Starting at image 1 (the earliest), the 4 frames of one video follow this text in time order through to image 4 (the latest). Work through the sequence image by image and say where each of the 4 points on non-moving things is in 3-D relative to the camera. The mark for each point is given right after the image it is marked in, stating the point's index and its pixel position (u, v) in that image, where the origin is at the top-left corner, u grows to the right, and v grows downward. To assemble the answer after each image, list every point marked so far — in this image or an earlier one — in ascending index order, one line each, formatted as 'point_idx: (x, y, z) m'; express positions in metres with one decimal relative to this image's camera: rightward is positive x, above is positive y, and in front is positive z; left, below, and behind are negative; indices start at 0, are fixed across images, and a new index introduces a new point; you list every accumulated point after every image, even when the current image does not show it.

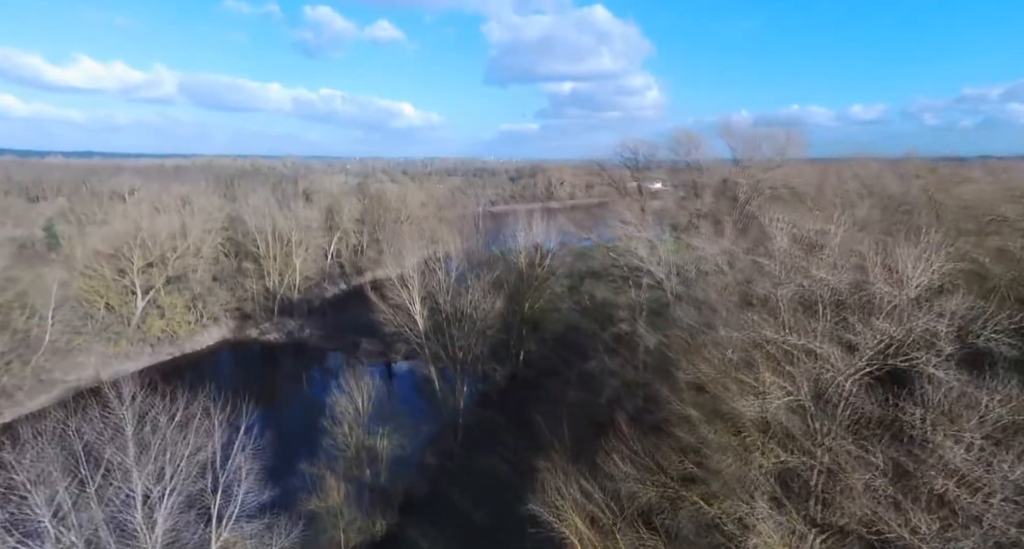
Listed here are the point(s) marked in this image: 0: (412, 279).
0: (-2.8, -0.1, +14.9) m
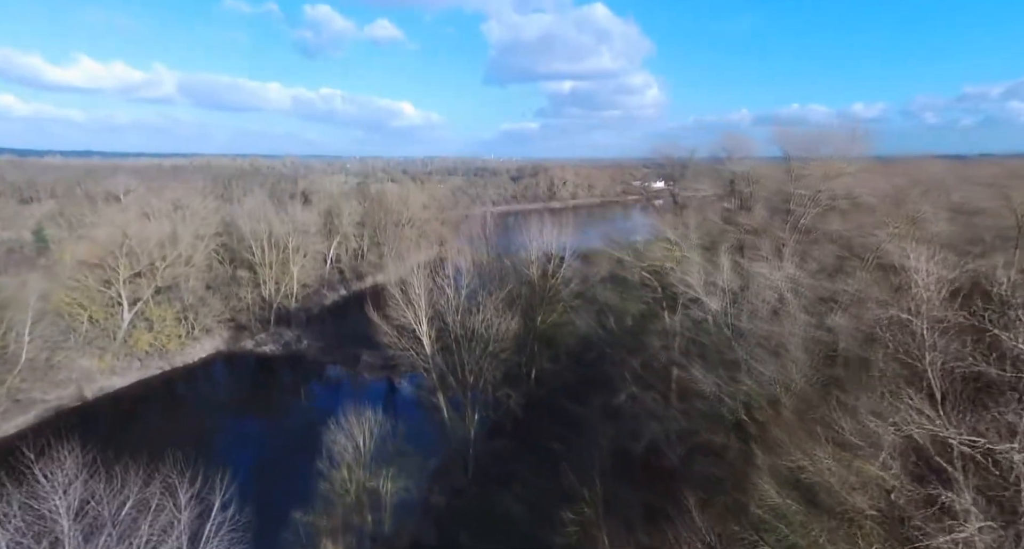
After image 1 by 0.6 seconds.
0: (-2.4, -0.6, +13.5) m
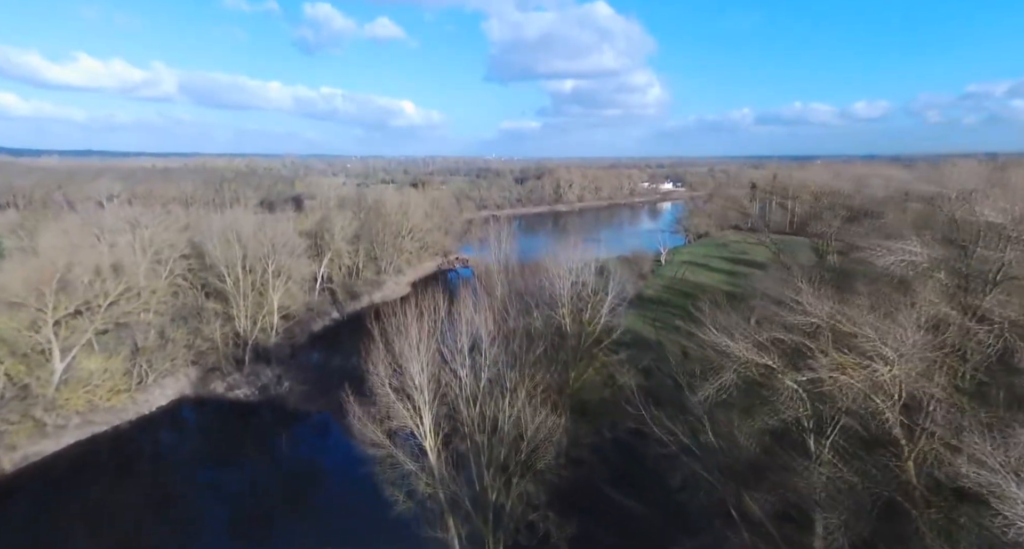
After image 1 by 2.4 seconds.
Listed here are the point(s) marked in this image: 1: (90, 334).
0: (-1.6, -1.9, +9.3) m
1: (-15.0, -2.0, +19.1) m
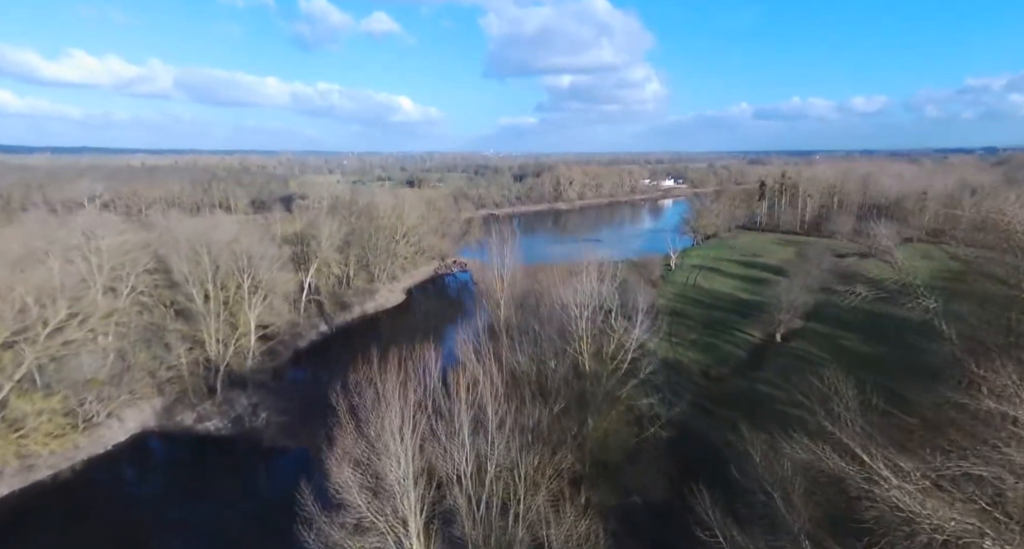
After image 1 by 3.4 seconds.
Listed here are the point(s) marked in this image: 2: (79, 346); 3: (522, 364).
0: (-1.4, -2.7, +6.7) m
1: (-14.8, -2.8, +16.5) m
2: (-14.7, -2.4, +18.2) m
3: (+0.3, -1.8, +11.5) m
